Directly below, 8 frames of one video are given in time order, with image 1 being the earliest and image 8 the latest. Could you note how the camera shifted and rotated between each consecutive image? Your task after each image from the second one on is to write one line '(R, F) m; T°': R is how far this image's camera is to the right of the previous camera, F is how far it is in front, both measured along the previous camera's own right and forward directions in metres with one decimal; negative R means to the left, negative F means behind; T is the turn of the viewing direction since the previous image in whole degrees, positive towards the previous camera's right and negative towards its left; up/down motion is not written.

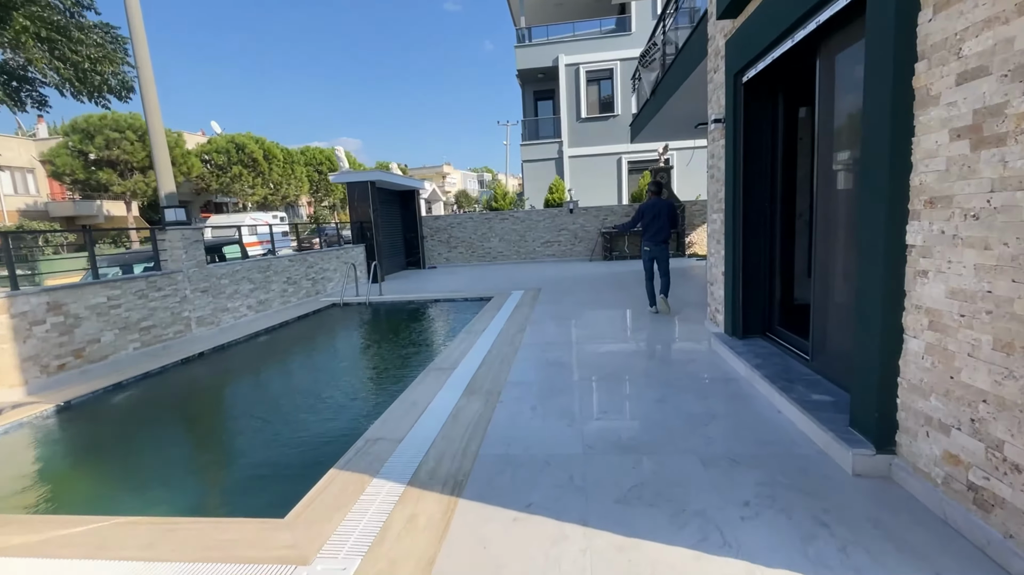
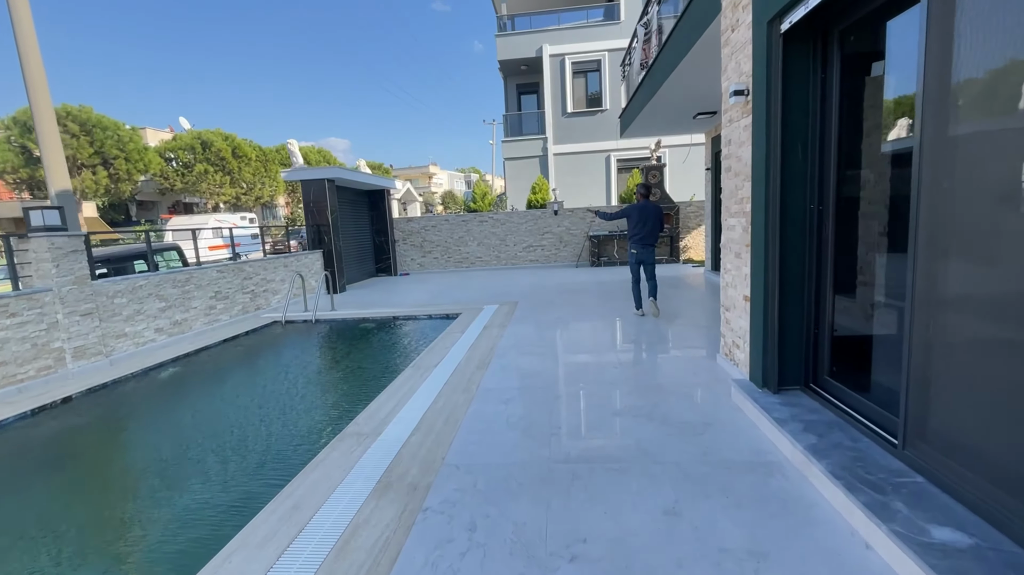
(+0.3, +1.1) m; +1°
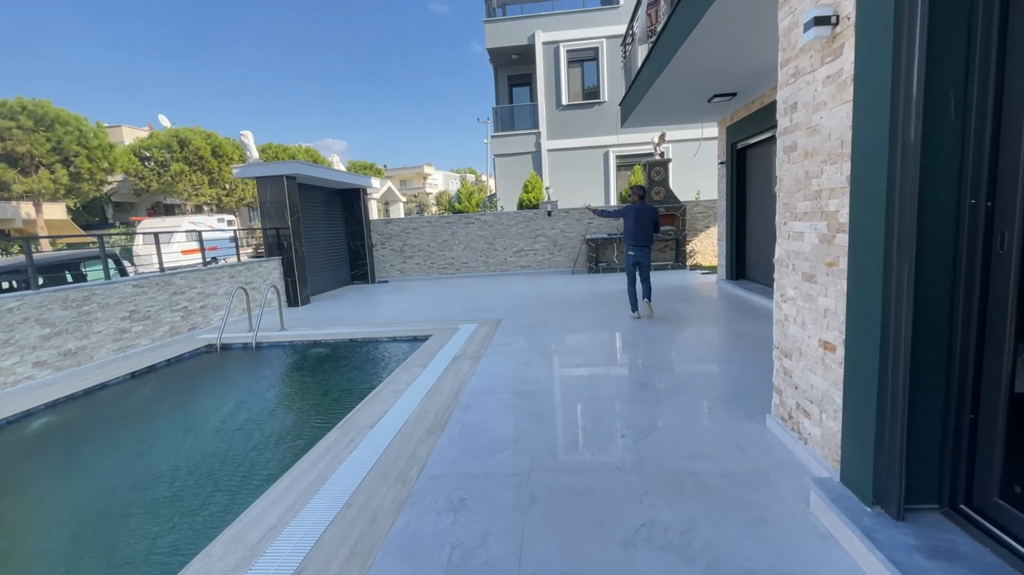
(+0.2, +1.2) m; 0°
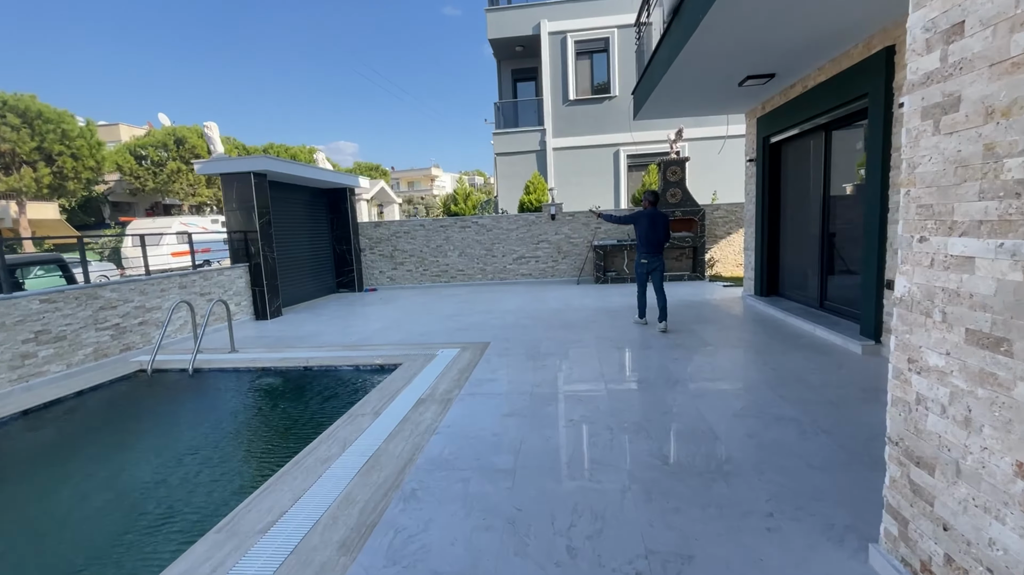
(+0.2, +1.0) m; -1°
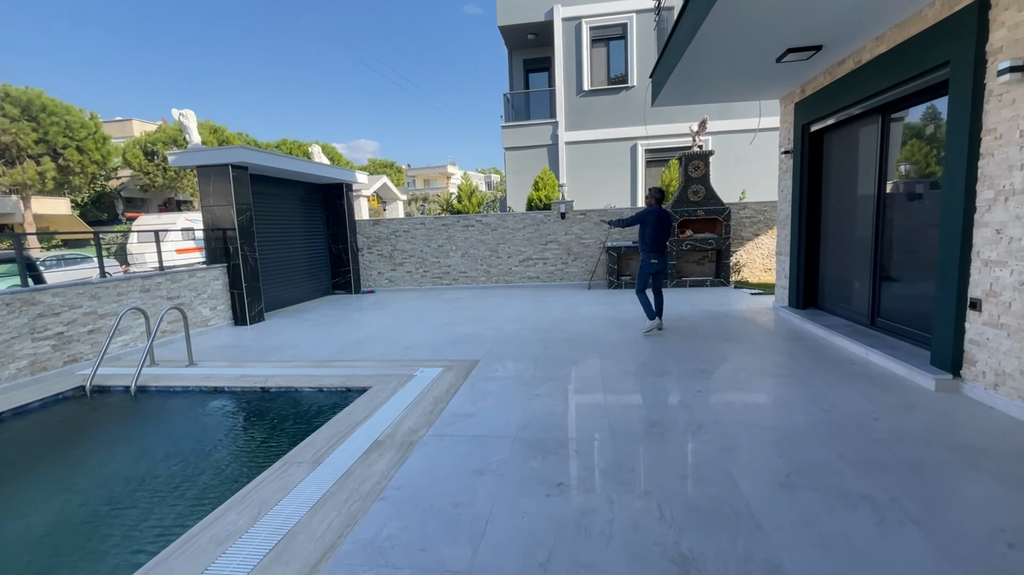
(+0.2, +0.7) m; -2°
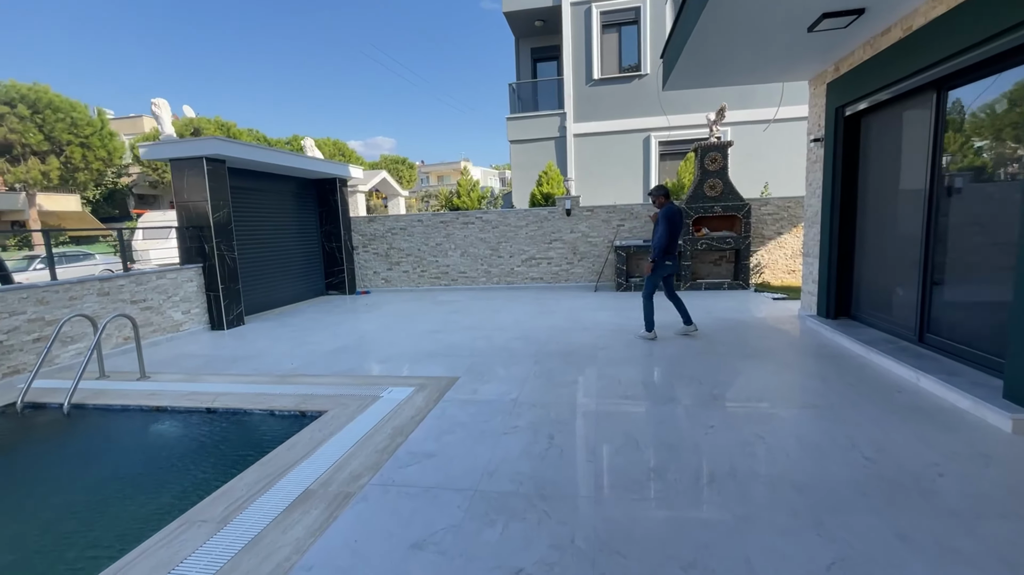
(+0.3, +0.6) m; -2°
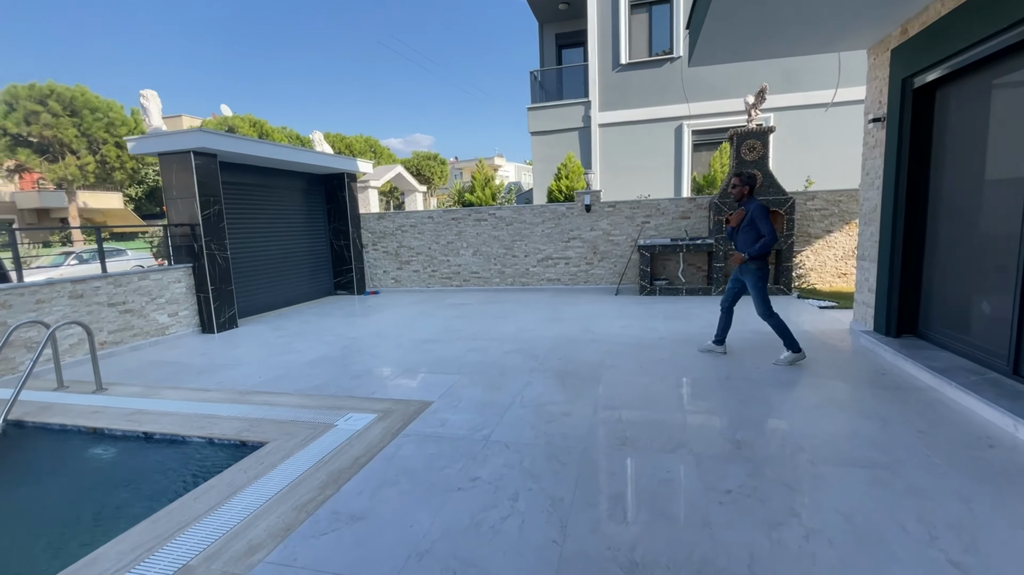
(+0.4, +0.6) m; -4°
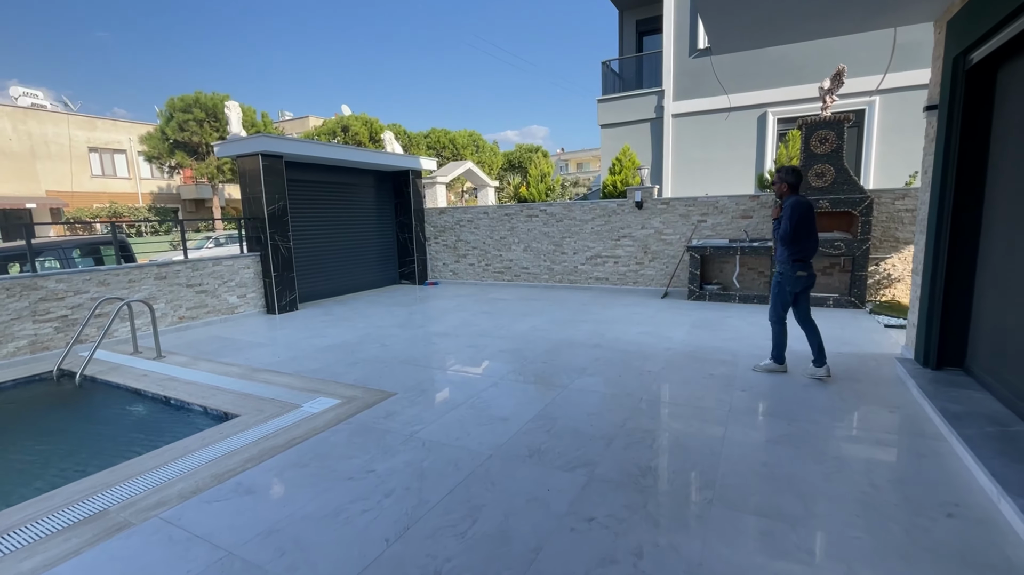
(+1.1, +0.1) m; -13°
